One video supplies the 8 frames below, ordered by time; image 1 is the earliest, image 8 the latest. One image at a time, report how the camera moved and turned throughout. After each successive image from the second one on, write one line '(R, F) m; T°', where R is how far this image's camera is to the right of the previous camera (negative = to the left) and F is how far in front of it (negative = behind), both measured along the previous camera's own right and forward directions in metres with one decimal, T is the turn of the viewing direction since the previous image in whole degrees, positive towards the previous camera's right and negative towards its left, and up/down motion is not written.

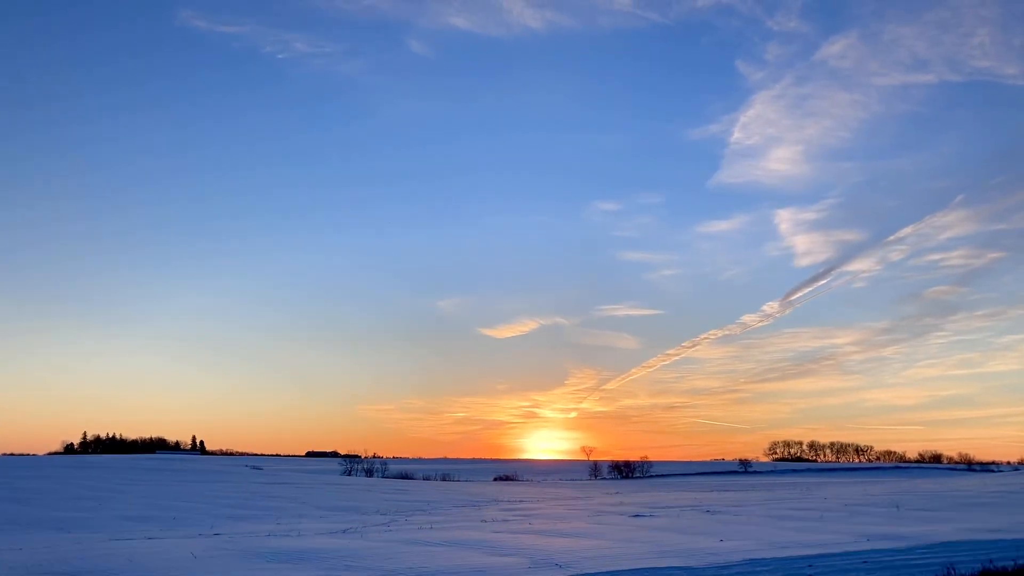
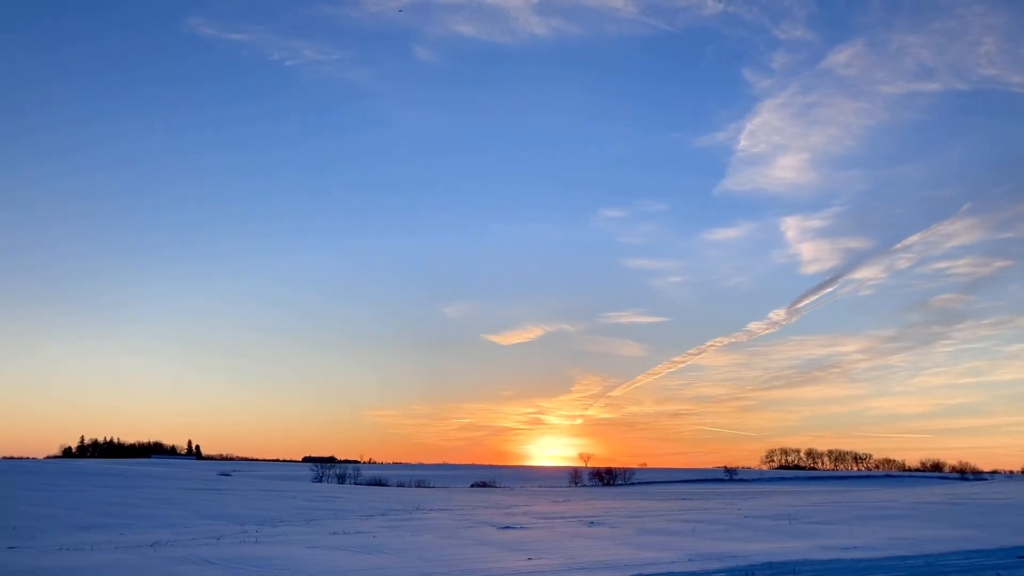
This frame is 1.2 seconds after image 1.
(+6.3, -1.5) m; -1°
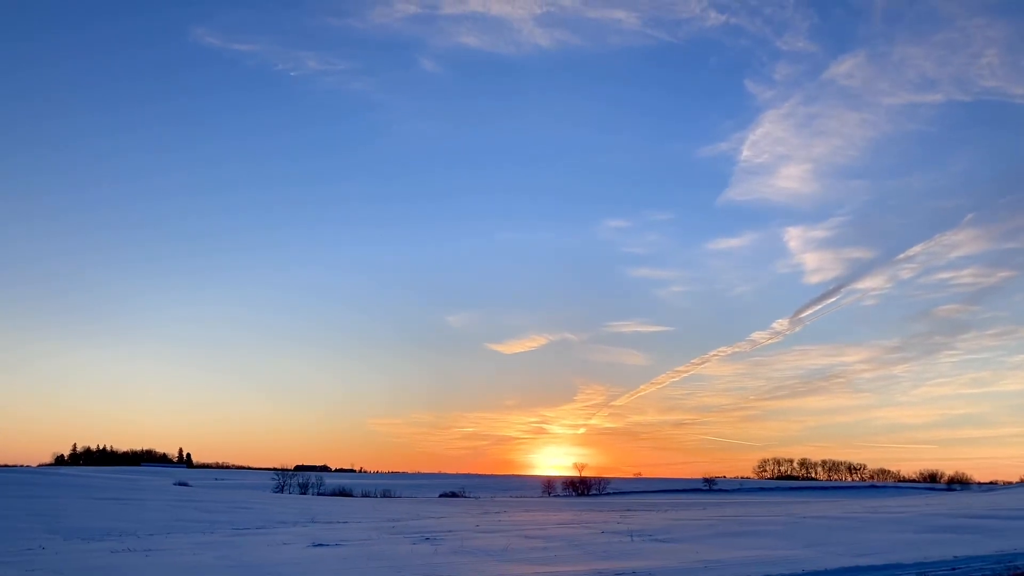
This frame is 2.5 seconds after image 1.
(+8.6, -2.6) m; -1°
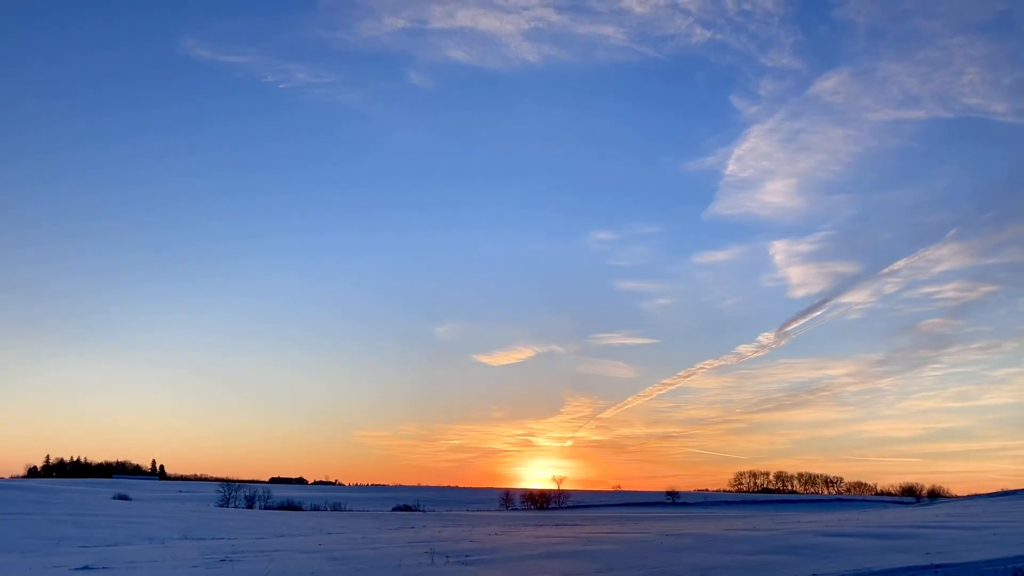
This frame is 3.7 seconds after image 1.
(+8.6, -2.5) m; 0°
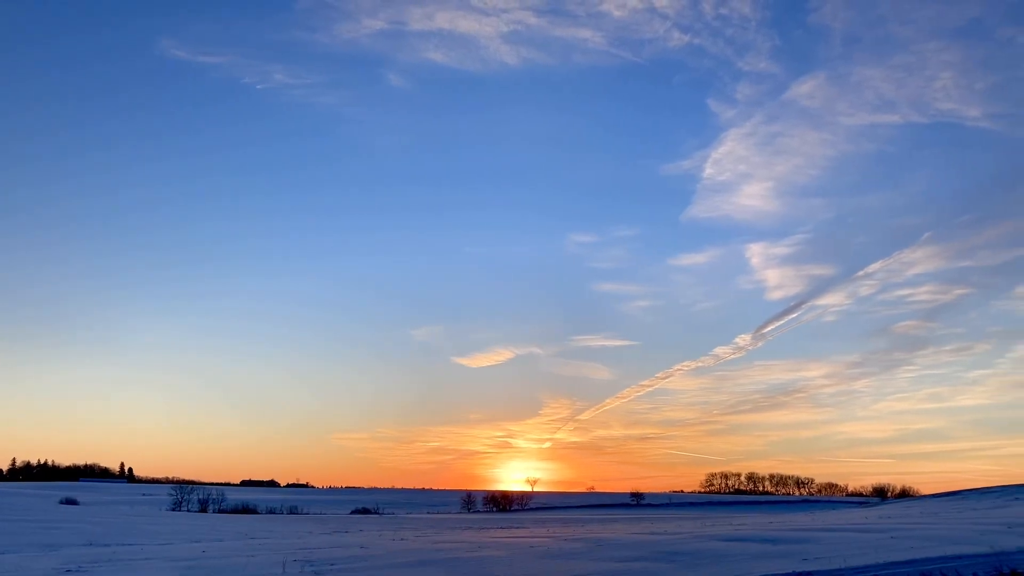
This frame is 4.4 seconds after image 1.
(+5.3, -1.4) m; +1°
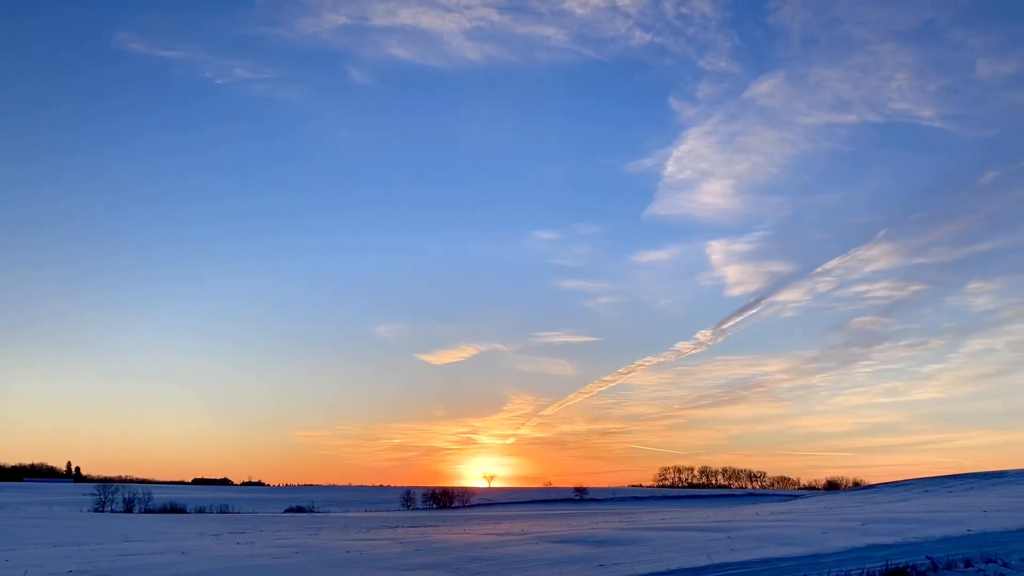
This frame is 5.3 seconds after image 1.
(+7.7, -2.2) m; +2°
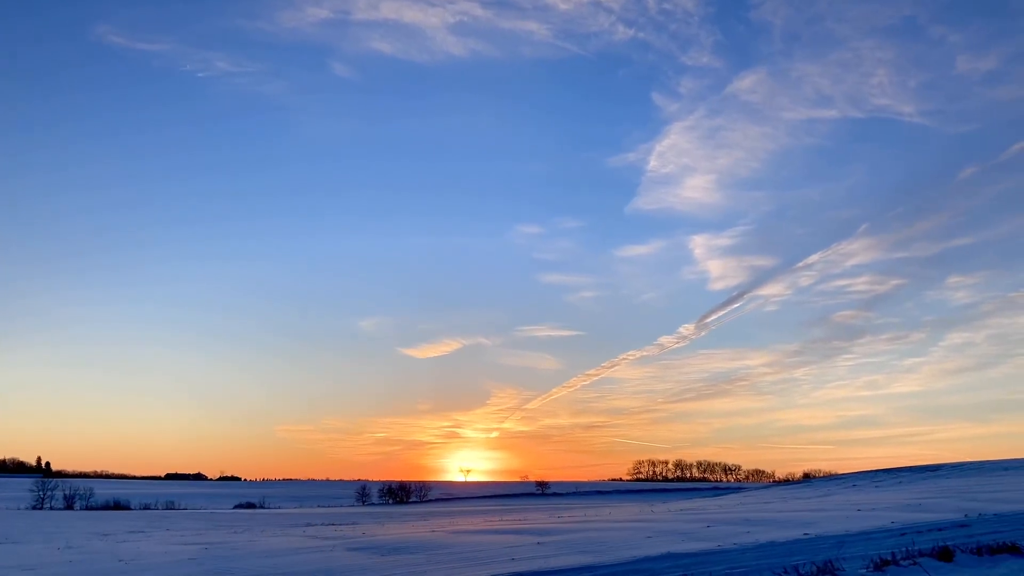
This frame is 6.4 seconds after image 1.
(+9.4, -1.4) m; +1°
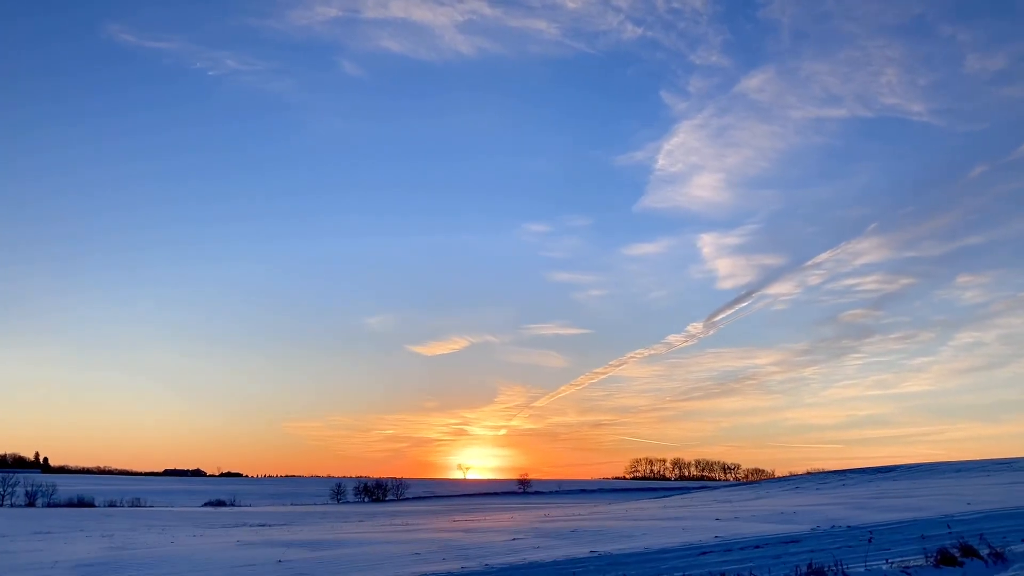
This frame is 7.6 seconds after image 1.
(+10.4, +0.4) m; -1°
